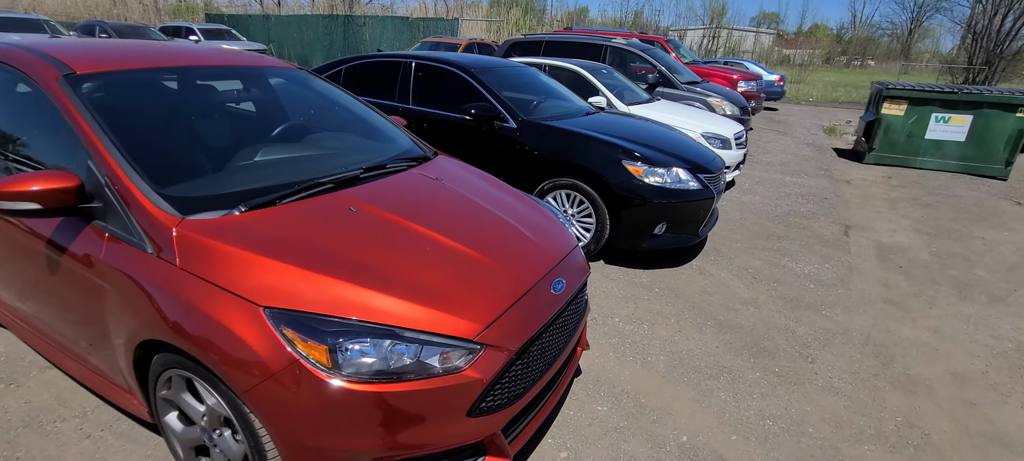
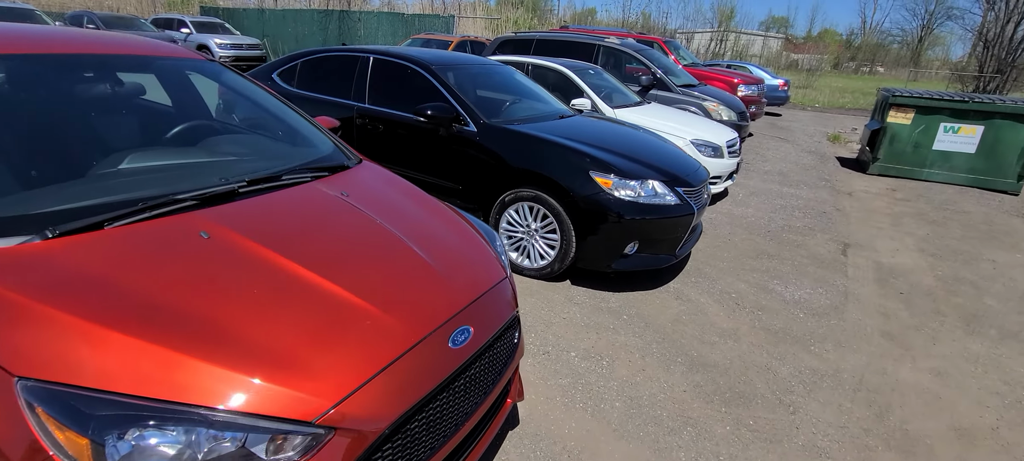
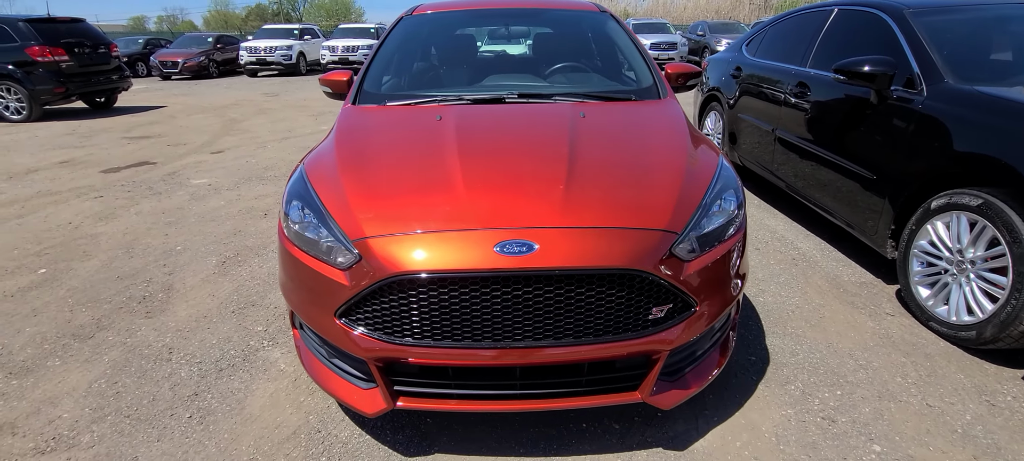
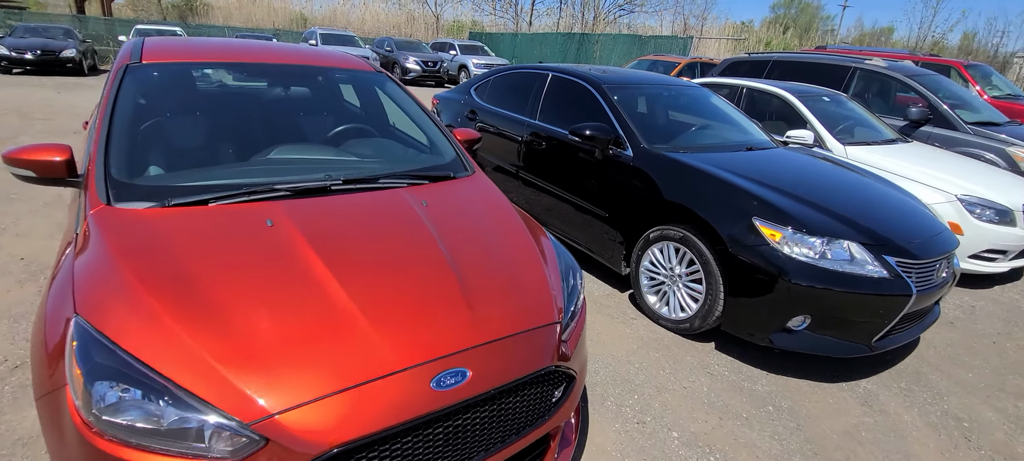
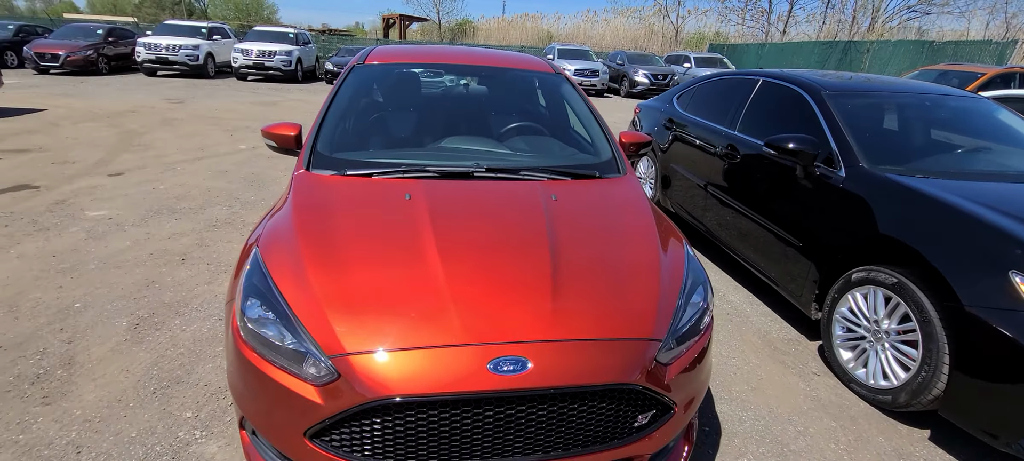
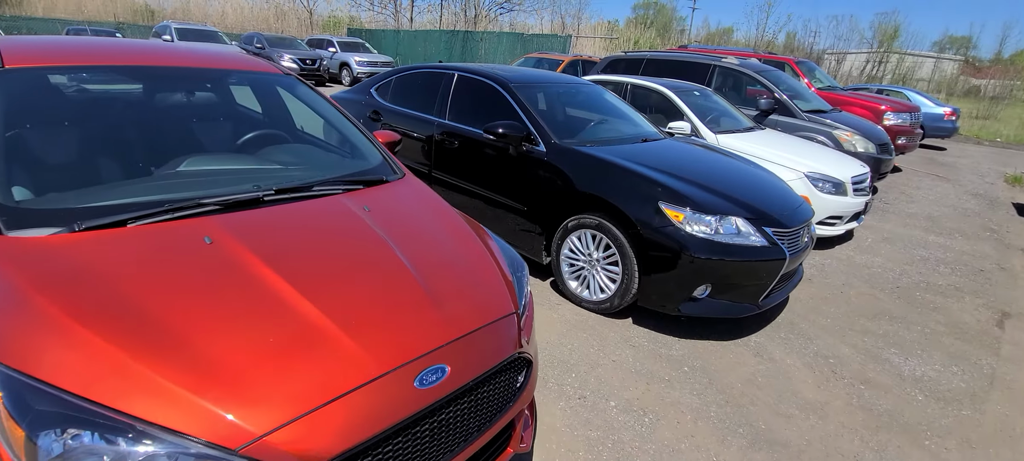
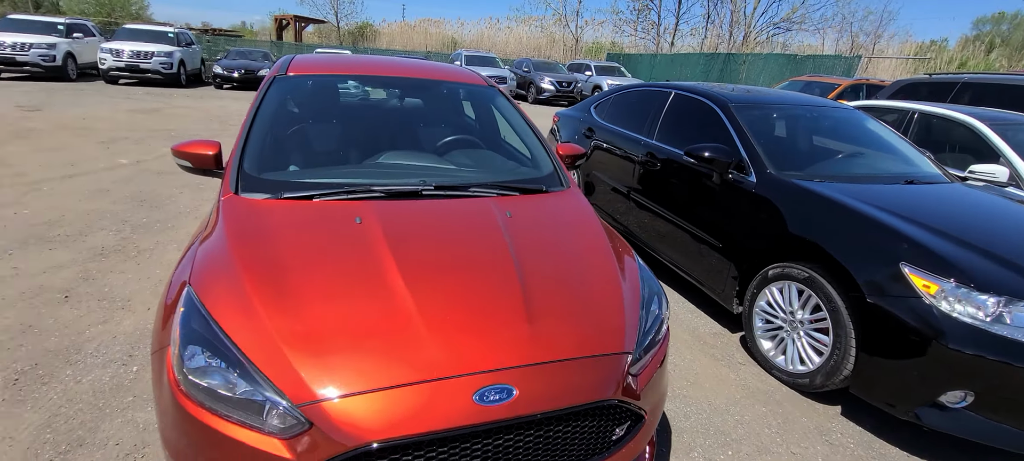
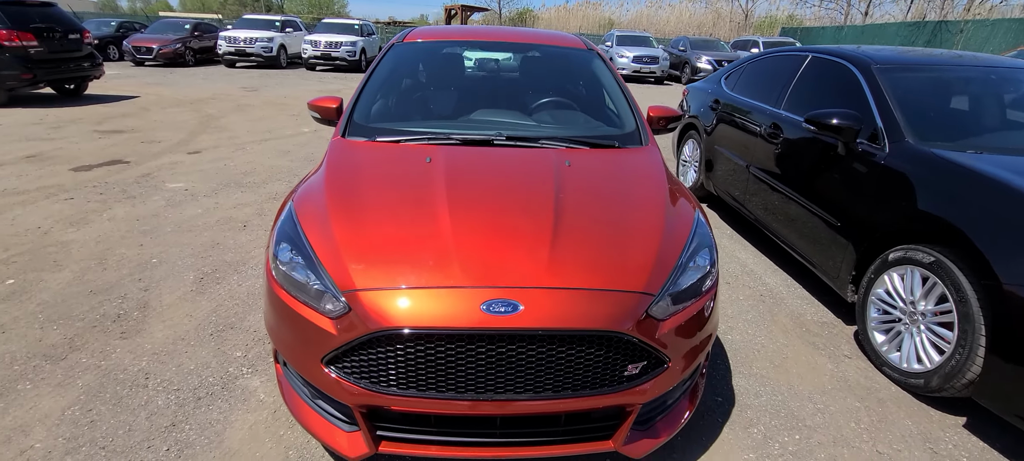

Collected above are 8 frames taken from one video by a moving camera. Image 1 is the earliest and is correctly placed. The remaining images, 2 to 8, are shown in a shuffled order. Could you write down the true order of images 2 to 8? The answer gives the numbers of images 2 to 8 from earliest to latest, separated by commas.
2, 6, 4, 7, 5, 8, 3
